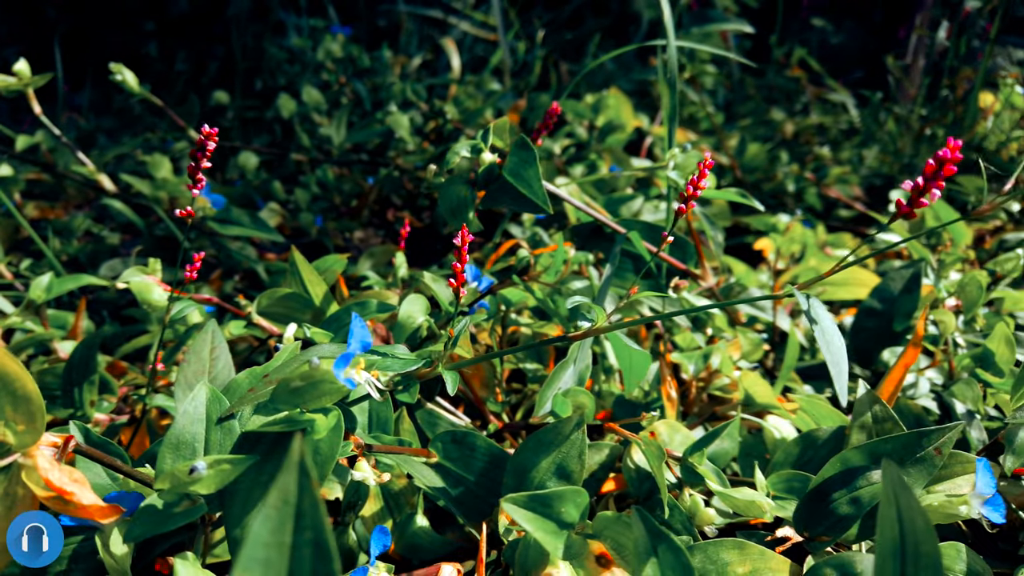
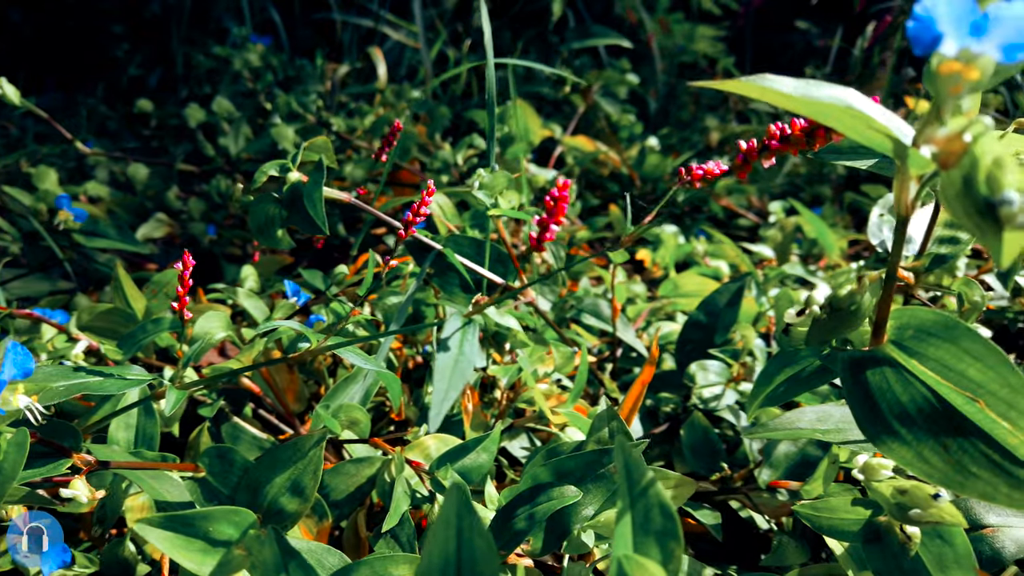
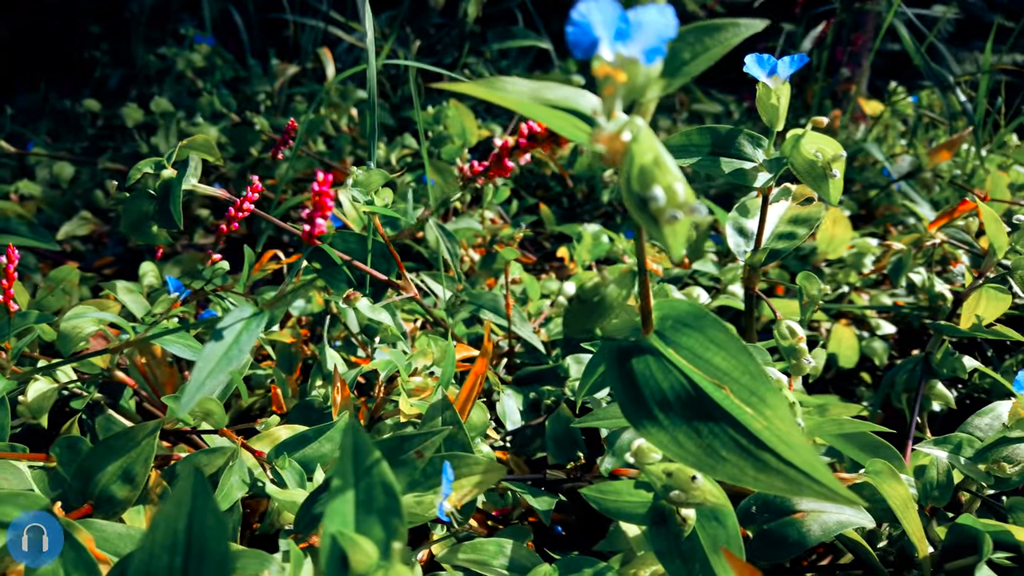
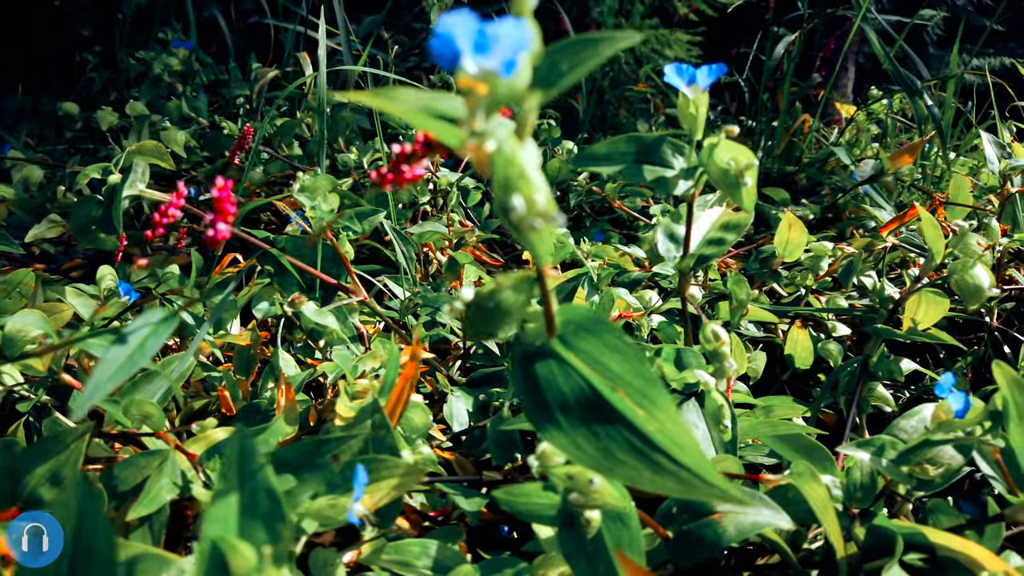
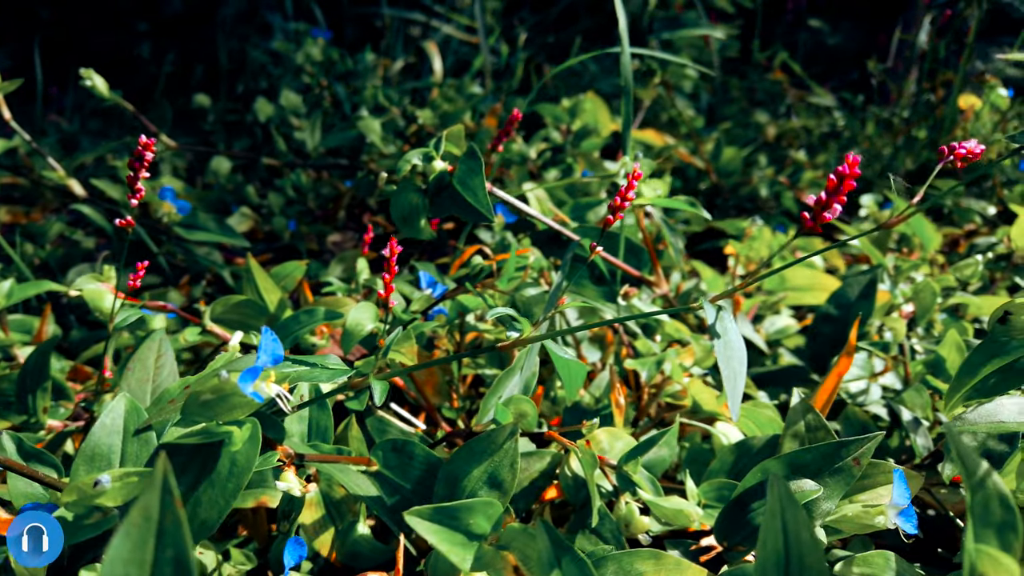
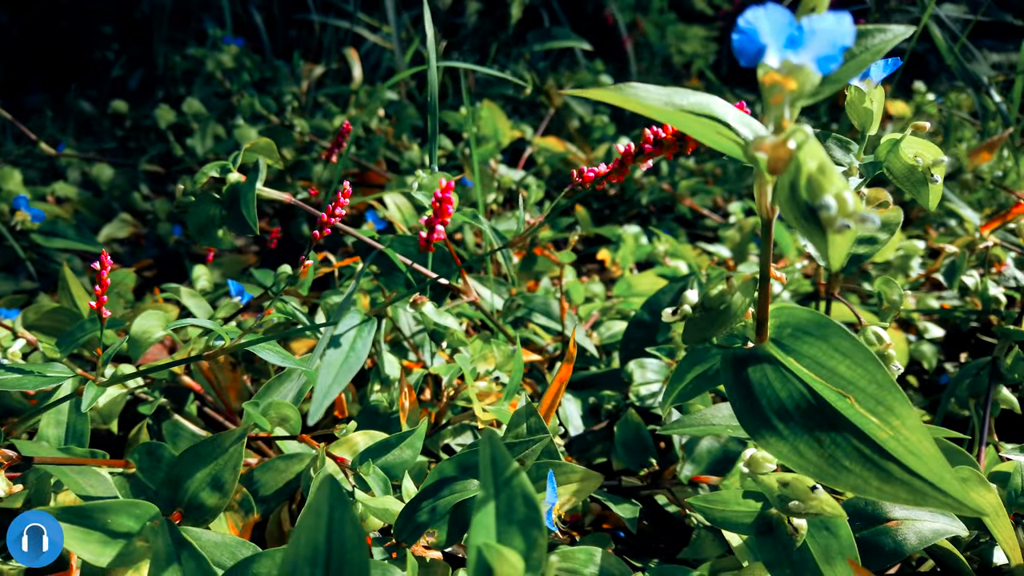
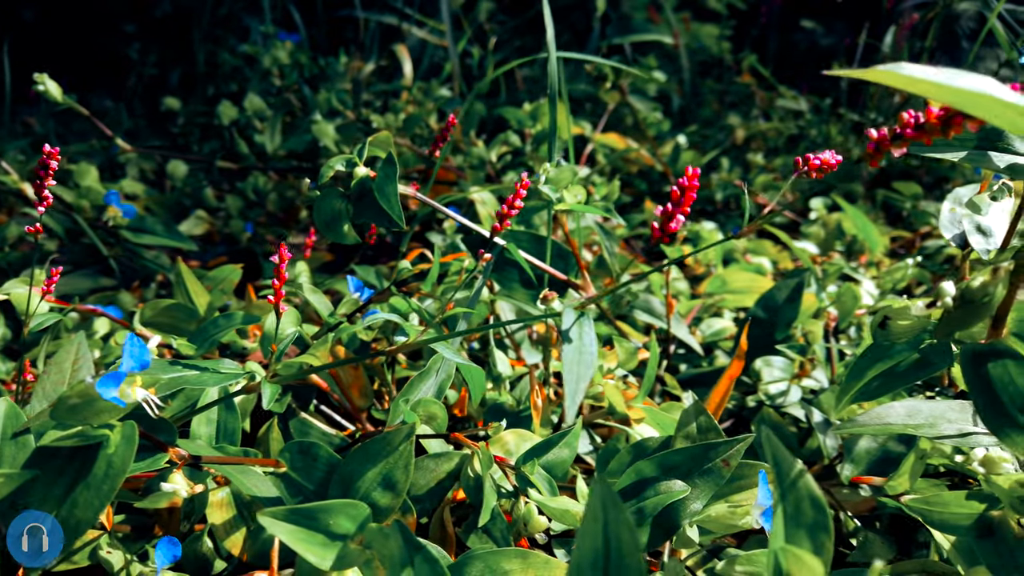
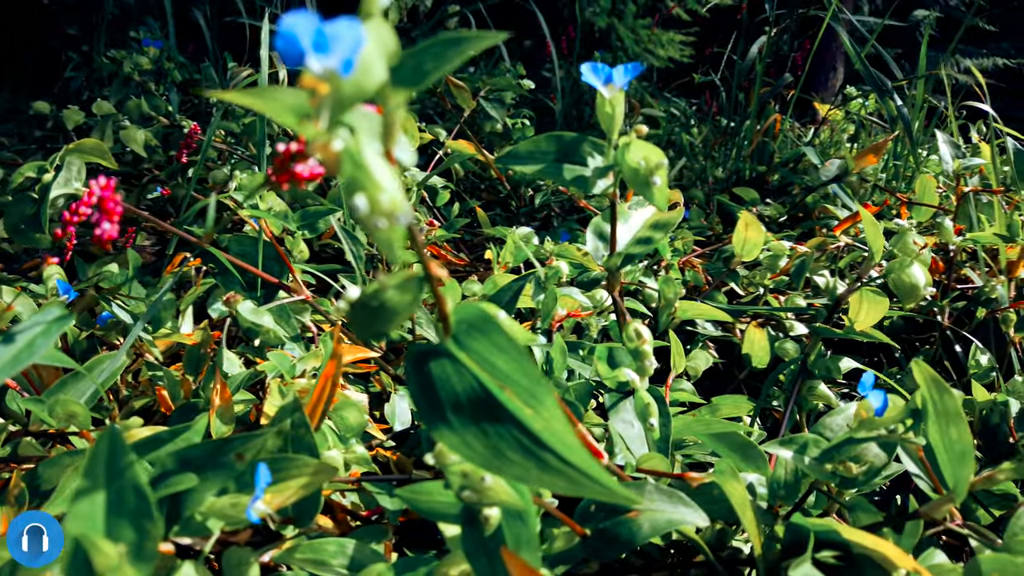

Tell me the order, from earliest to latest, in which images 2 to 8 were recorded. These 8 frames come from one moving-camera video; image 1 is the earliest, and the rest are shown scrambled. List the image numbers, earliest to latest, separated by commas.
5, 7, 2, 6, 3, 4, 8
